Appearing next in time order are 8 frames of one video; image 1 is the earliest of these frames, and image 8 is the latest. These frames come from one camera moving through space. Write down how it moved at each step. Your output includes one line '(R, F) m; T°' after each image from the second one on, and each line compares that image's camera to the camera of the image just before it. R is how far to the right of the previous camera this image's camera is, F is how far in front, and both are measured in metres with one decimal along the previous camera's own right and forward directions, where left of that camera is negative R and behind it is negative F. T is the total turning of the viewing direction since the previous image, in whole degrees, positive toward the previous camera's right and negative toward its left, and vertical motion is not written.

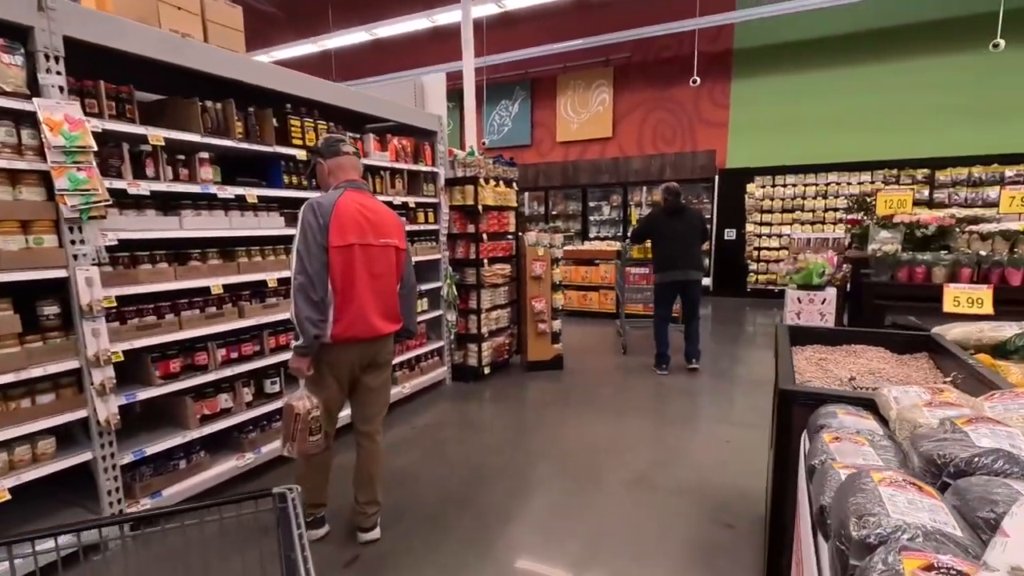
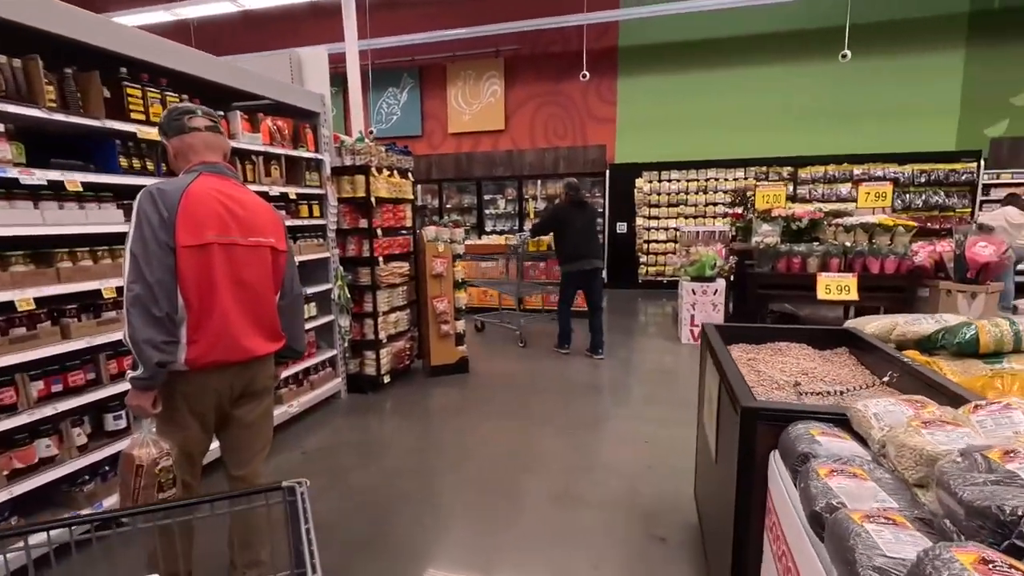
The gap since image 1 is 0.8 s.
(-0.1, +0.3) m; +11°
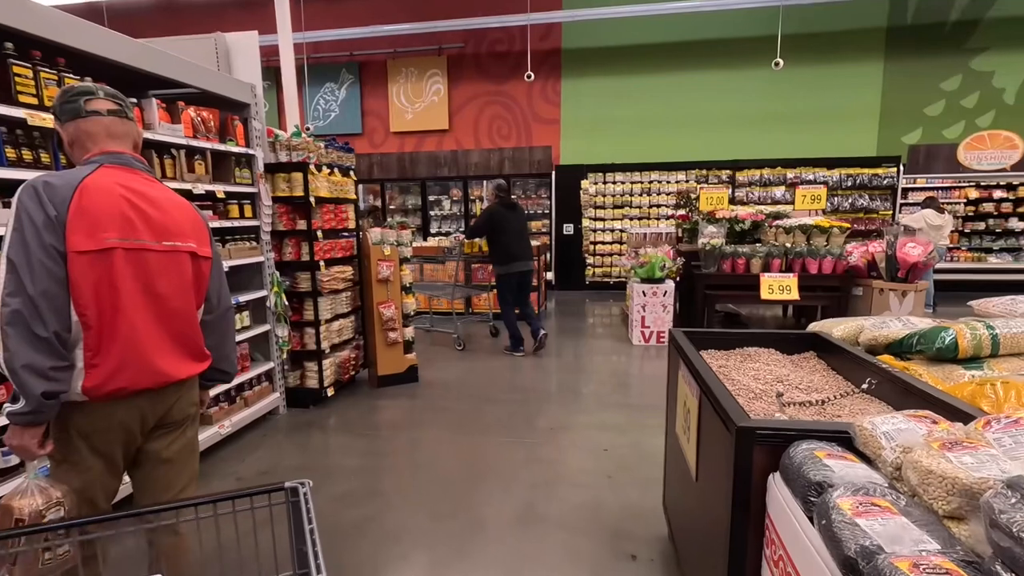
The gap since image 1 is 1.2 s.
(-0.1, +0.2) m; +6°
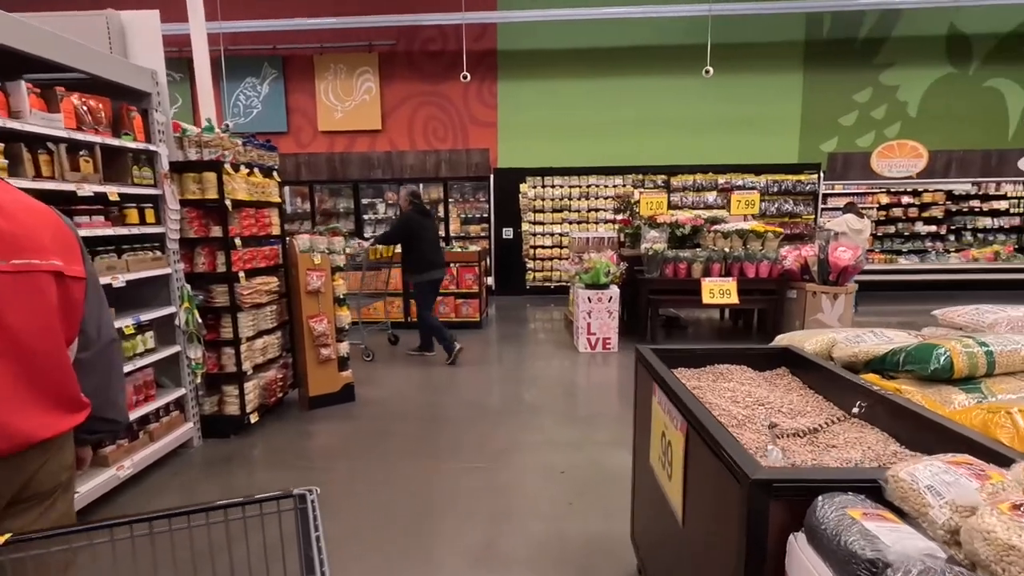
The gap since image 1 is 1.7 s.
(-0.1, +0.2) m; +7°
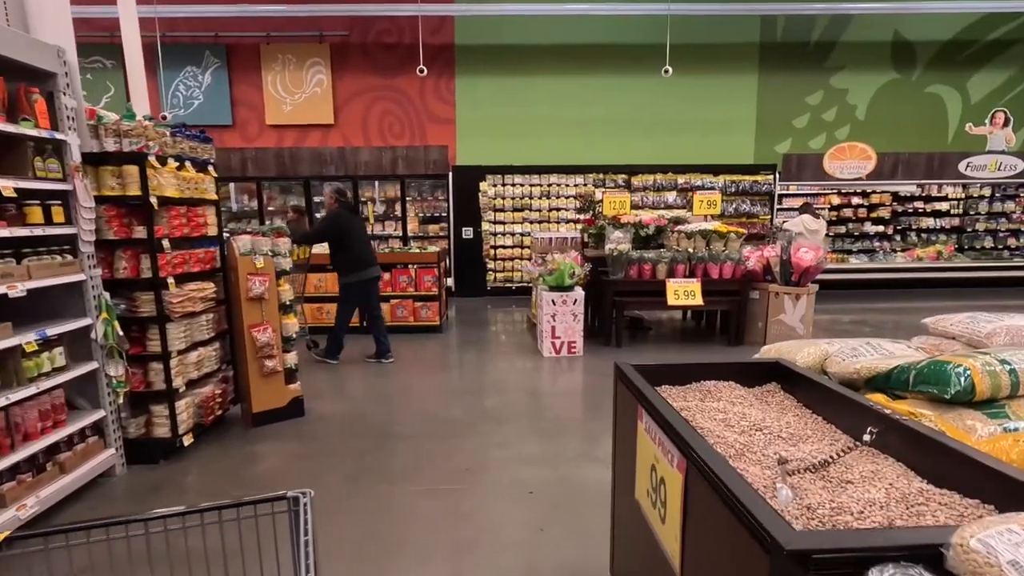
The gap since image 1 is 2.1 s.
(0.0, +0.2) m; +4°
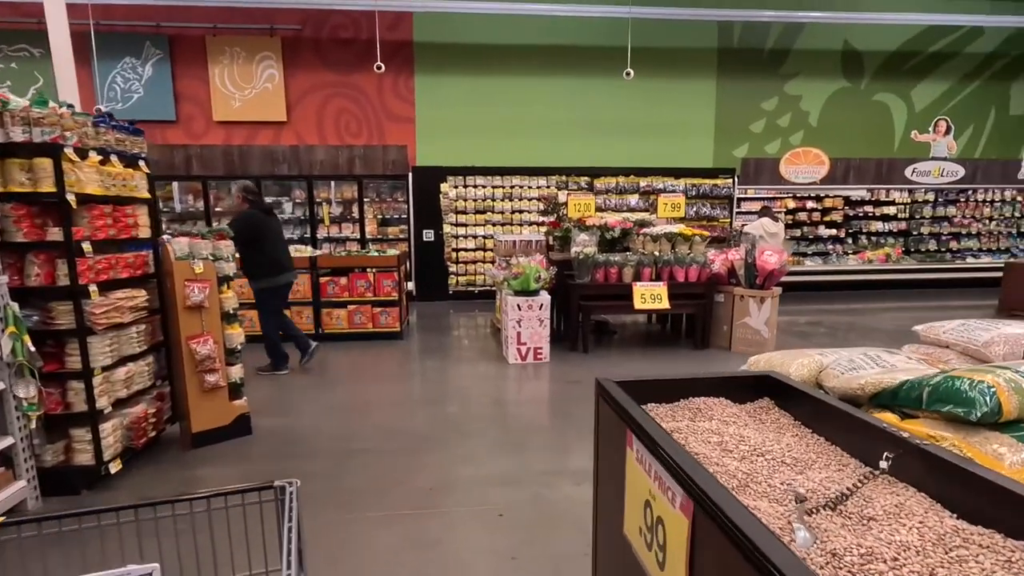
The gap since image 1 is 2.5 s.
(0.0, +0.2) m; +4°
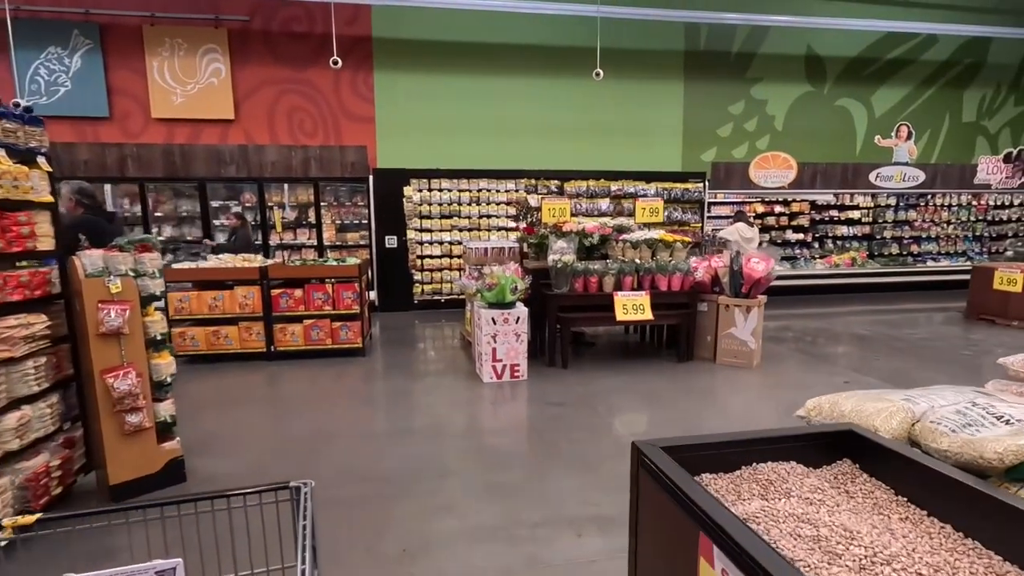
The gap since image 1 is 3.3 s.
(-0.1, +0.4) m; +4°
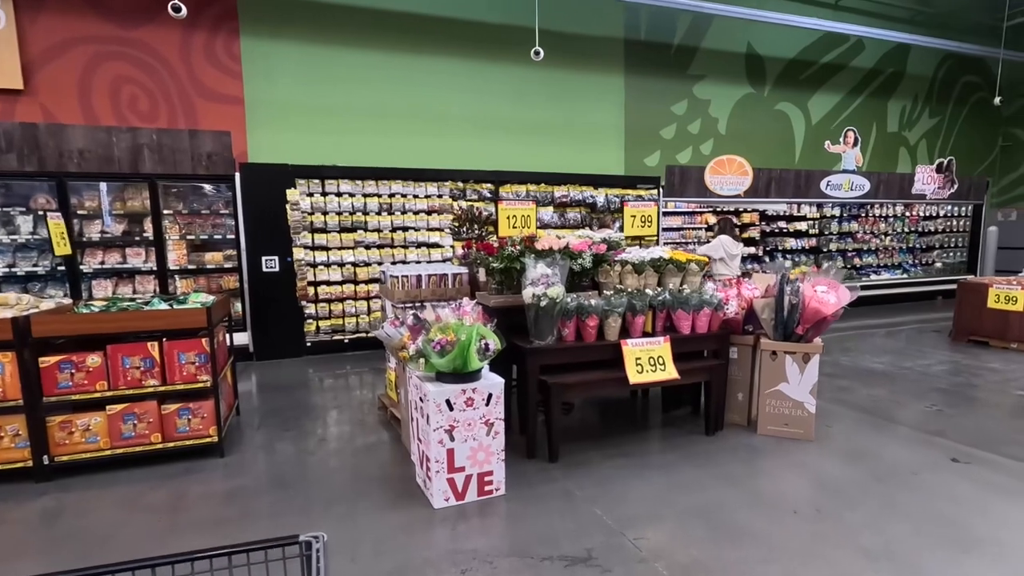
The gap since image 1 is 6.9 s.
(-0.3, +1.8) m; +11°
